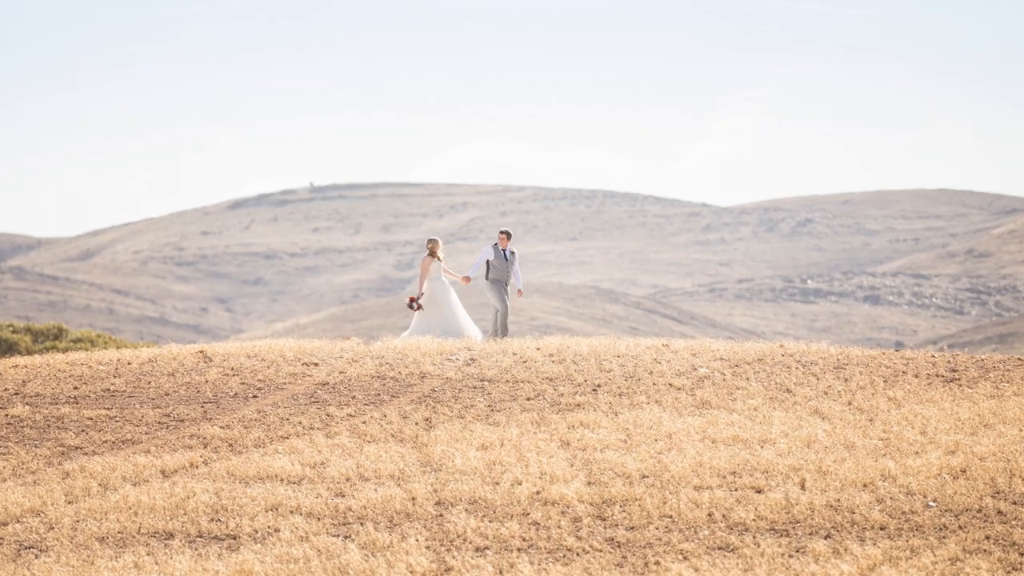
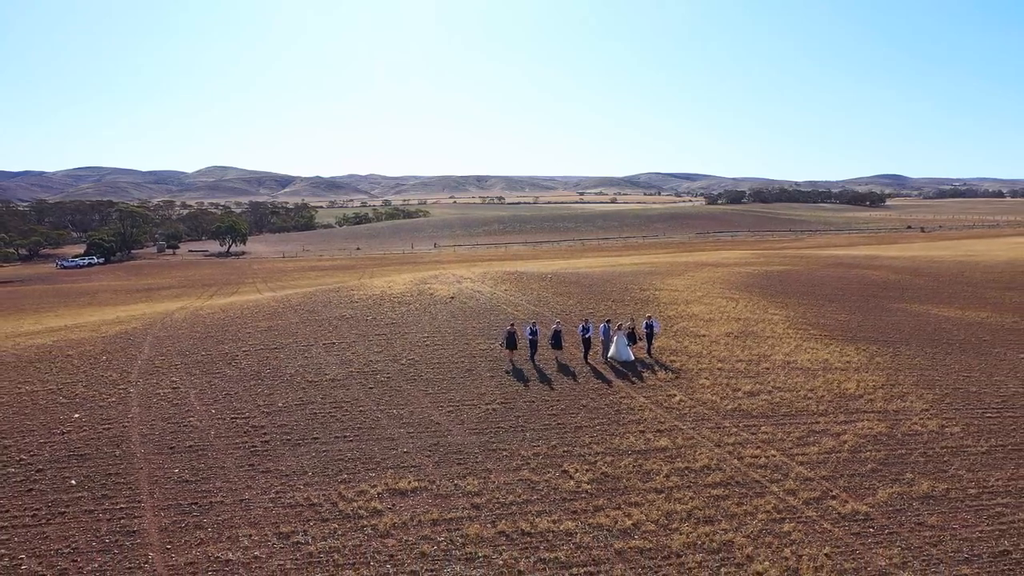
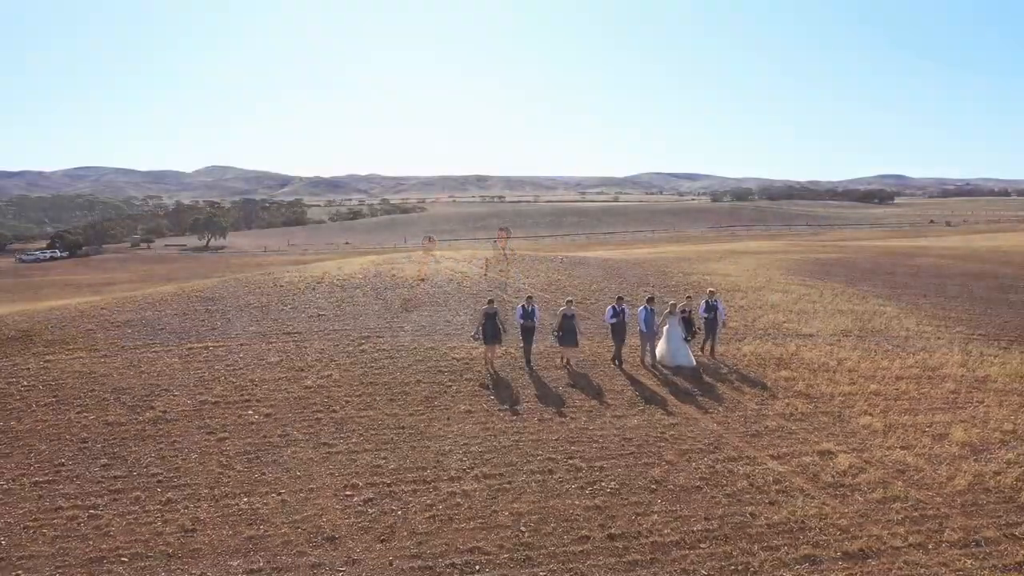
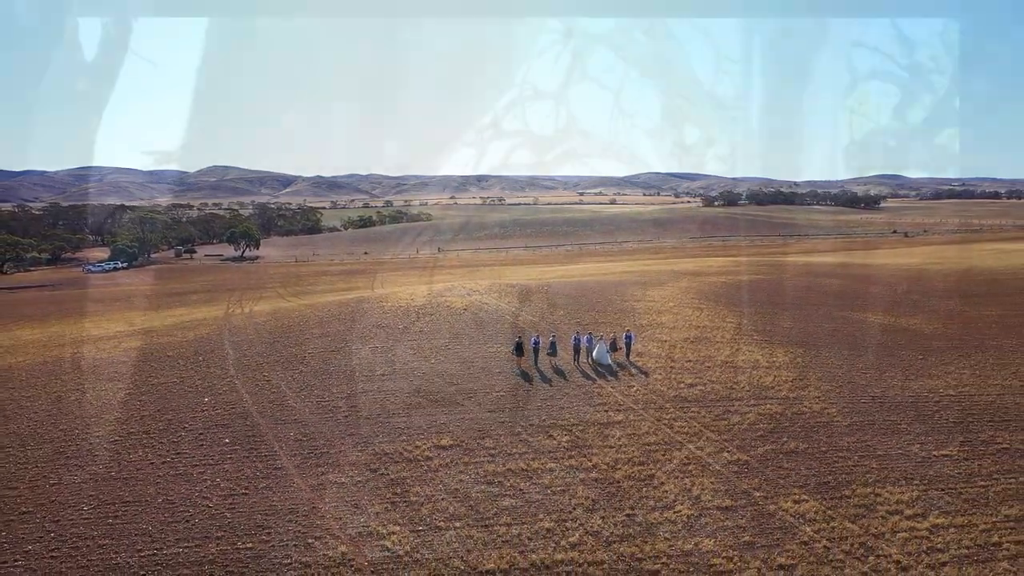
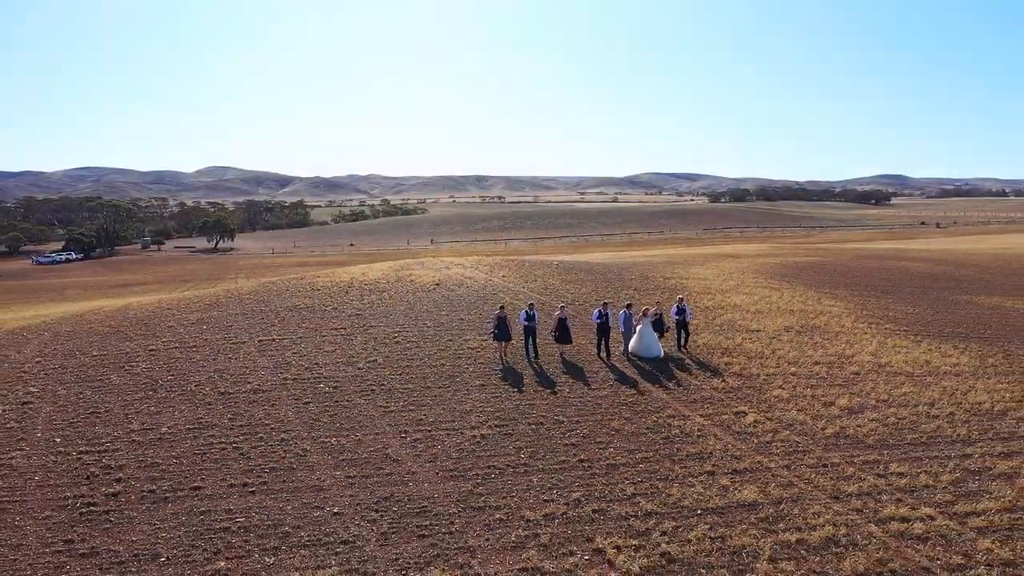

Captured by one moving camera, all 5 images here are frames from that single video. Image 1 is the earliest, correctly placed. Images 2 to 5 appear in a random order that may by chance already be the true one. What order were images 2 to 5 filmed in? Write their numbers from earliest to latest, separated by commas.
3, 5, 2, 4
